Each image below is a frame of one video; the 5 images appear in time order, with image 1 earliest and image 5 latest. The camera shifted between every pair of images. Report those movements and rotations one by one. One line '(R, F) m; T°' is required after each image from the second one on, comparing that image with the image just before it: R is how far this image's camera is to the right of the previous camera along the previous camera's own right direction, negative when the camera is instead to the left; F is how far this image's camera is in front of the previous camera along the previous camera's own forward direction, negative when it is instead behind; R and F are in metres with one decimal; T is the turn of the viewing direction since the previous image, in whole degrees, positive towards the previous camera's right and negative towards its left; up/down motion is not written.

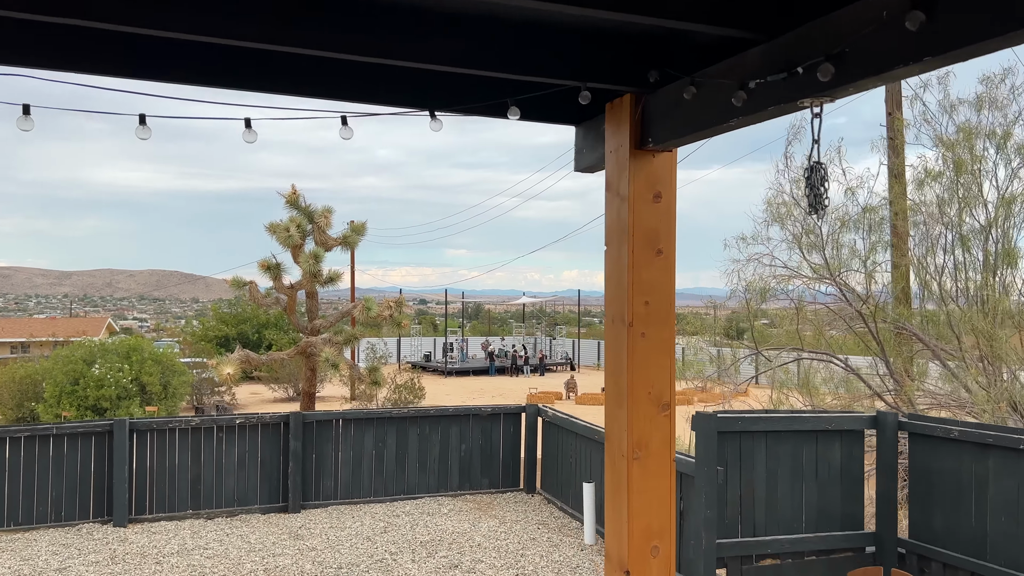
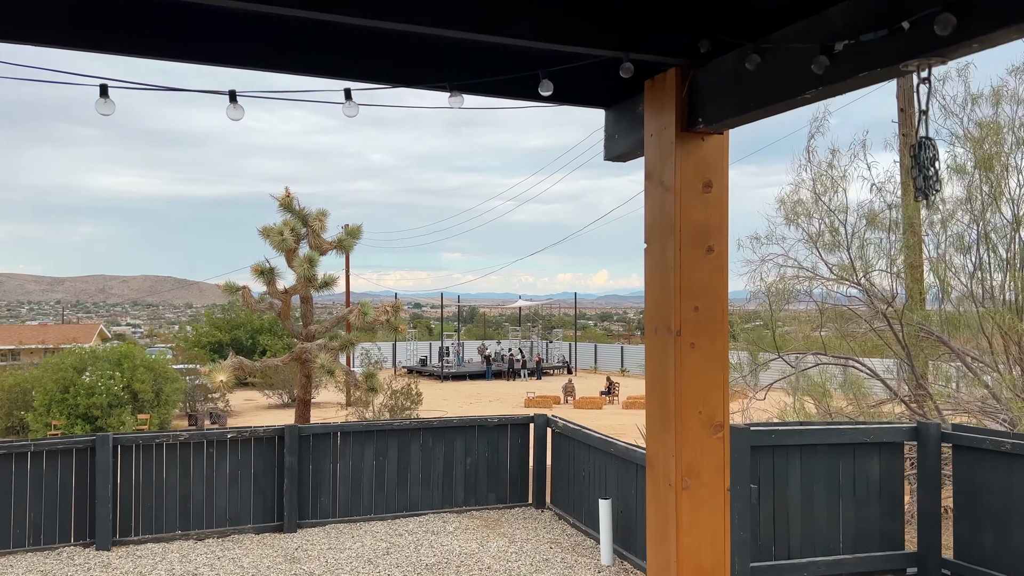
(-0.1, +0.4) m; 0°
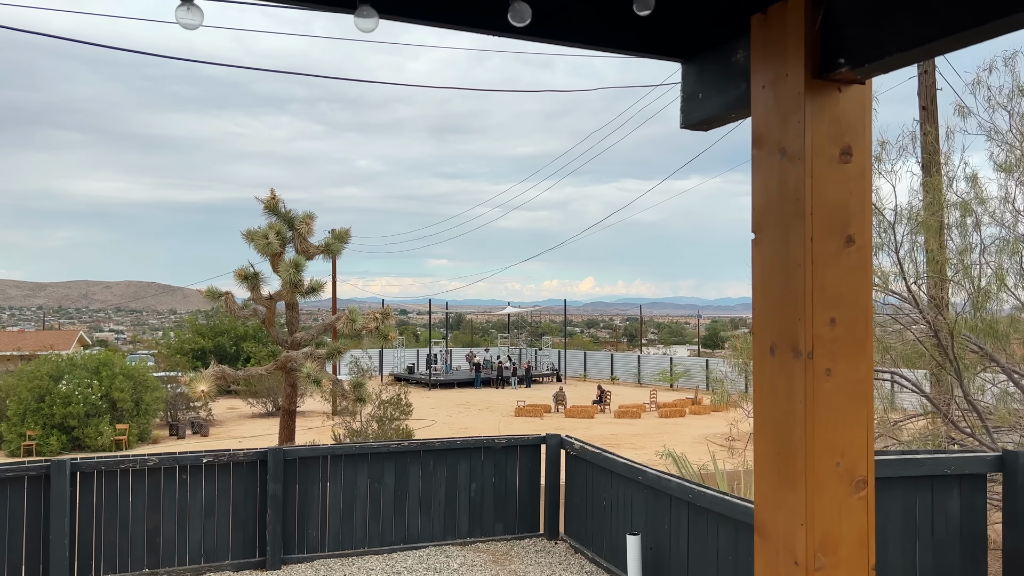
(-0.2, +0.6) m; +1°
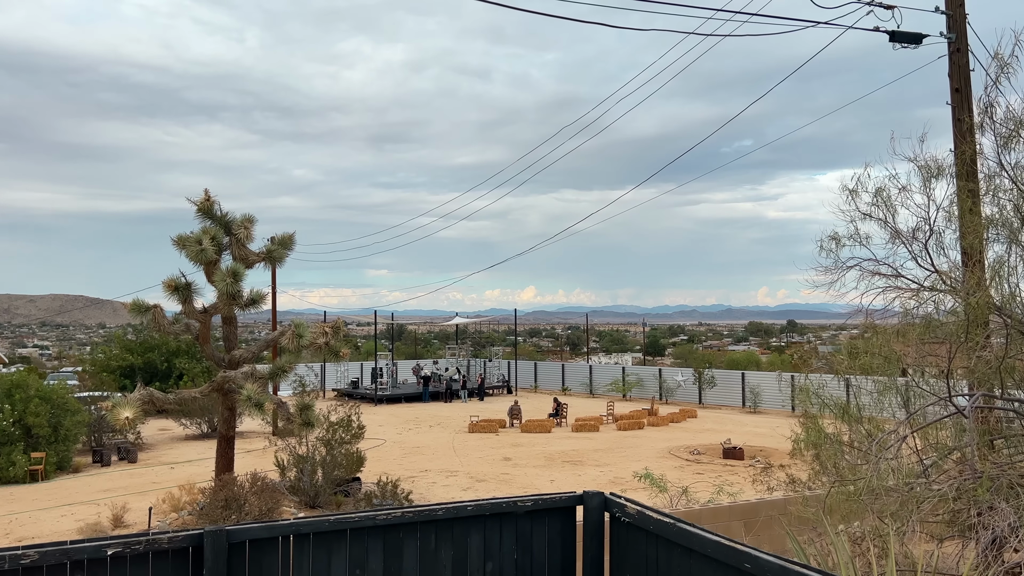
(-0.5, +1.5) m; +5°
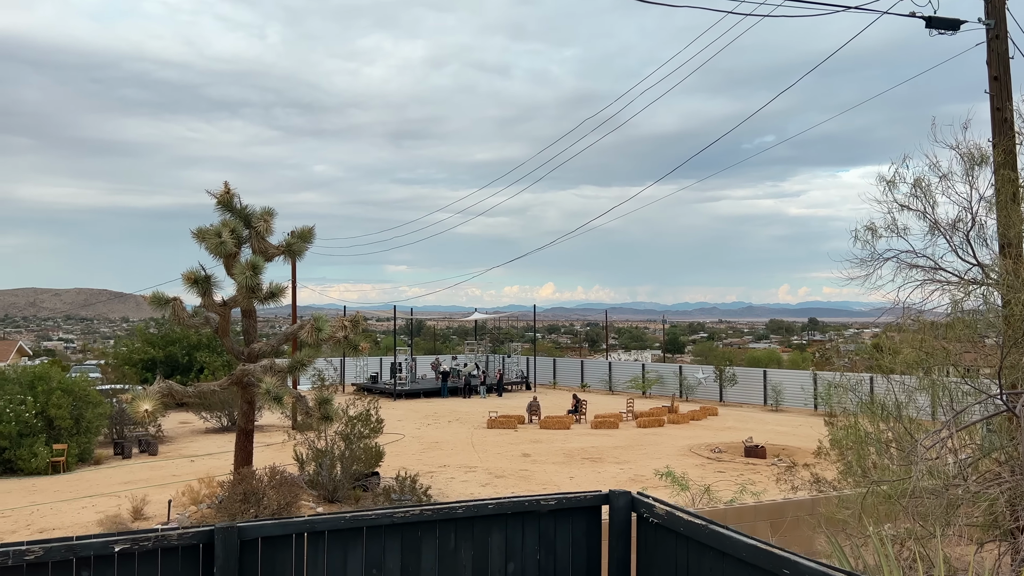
(0.0, +0.2) m; -2°
